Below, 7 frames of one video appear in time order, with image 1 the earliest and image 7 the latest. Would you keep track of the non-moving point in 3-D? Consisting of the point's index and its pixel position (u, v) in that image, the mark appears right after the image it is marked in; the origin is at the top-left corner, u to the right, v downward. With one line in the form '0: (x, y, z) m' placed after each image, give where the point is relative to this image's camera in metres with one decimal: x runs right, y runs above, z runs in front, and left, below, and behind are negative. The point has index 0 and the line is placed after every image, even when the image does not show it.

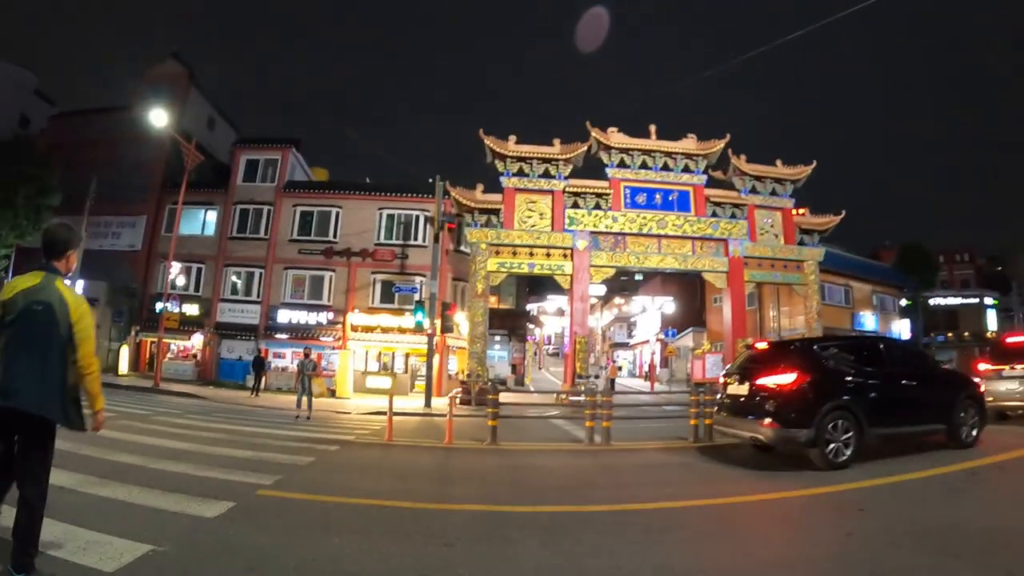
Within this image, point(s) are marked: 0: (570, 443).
0: (+0.9, -2.5, +9.3) m
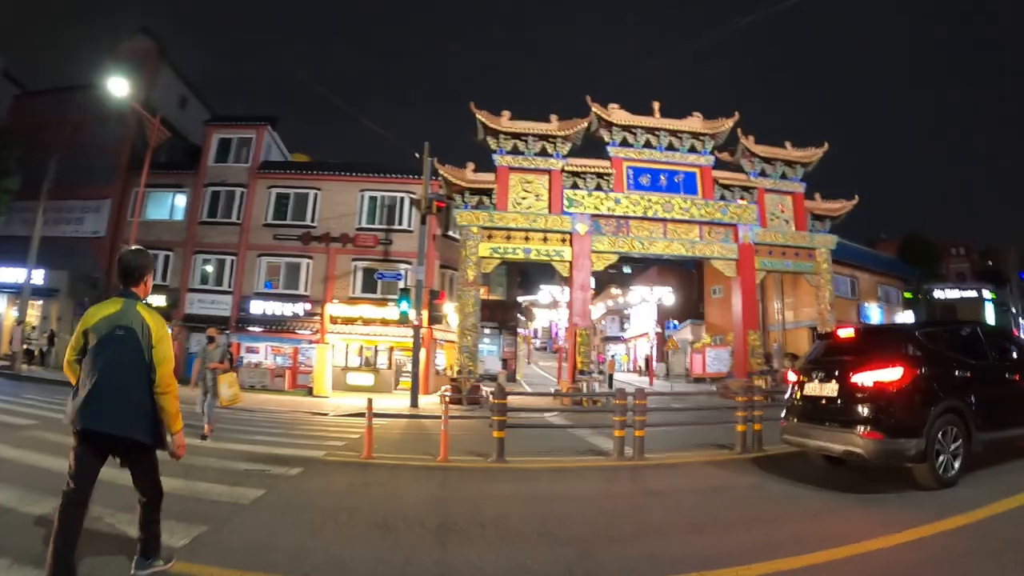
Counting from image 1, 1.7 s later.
0: (+1.1, -2.2, +7.6) m
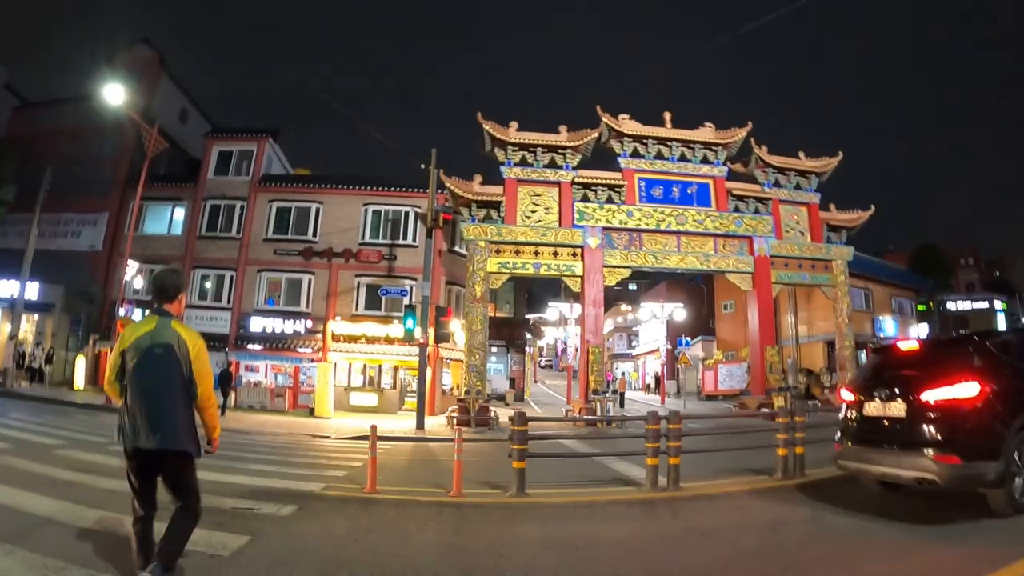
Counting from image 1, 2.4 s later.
0: (+1.3, -2.3, +6.8) m
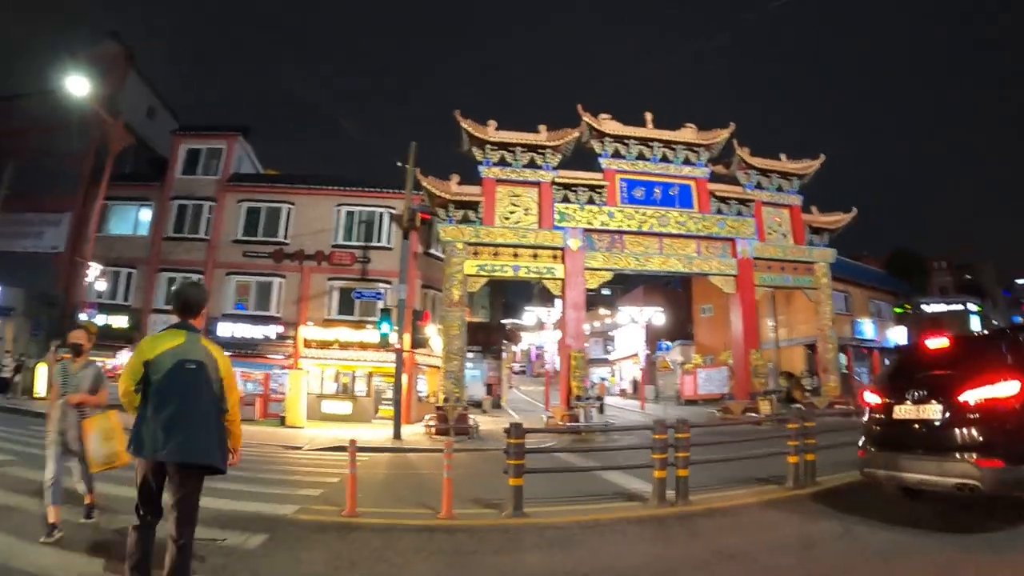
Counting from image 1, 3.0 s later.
0: (+1.2, -2.3, +6.2) m
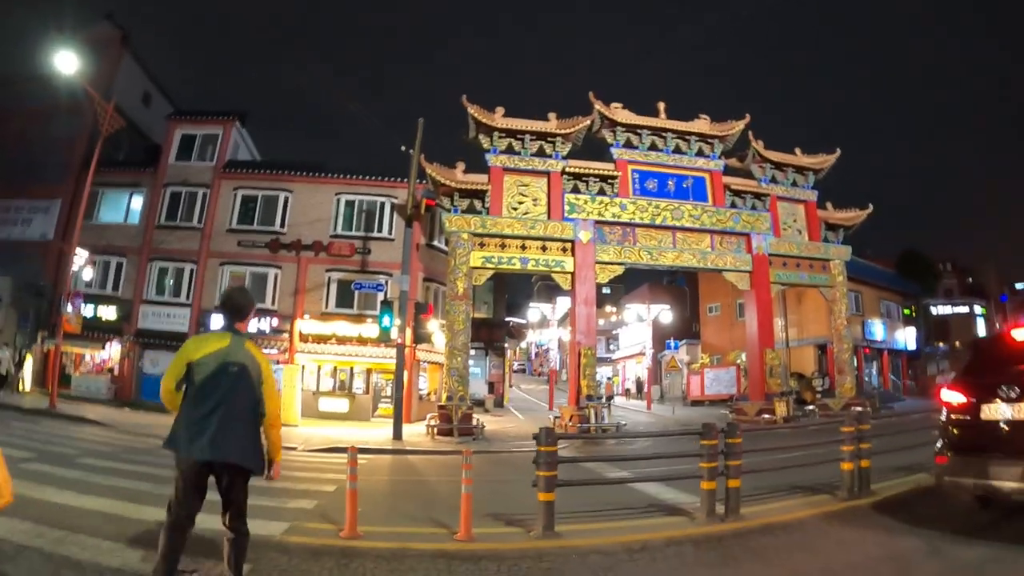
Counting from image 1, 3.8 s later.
0: (+1.5, -2.1, +5.4) m
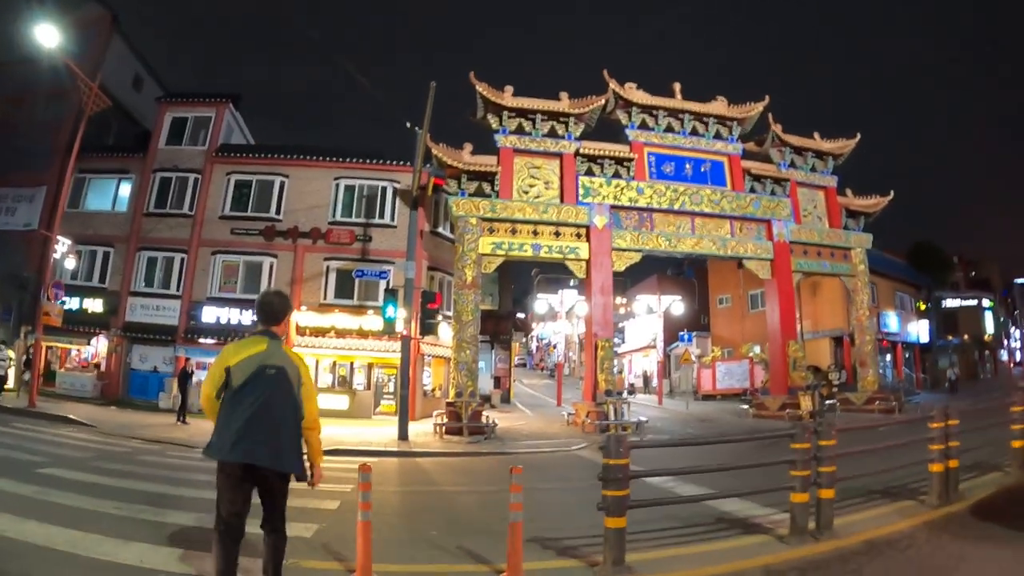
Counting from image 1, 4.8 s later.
0: (+1.8, -1.9, +4.4) m
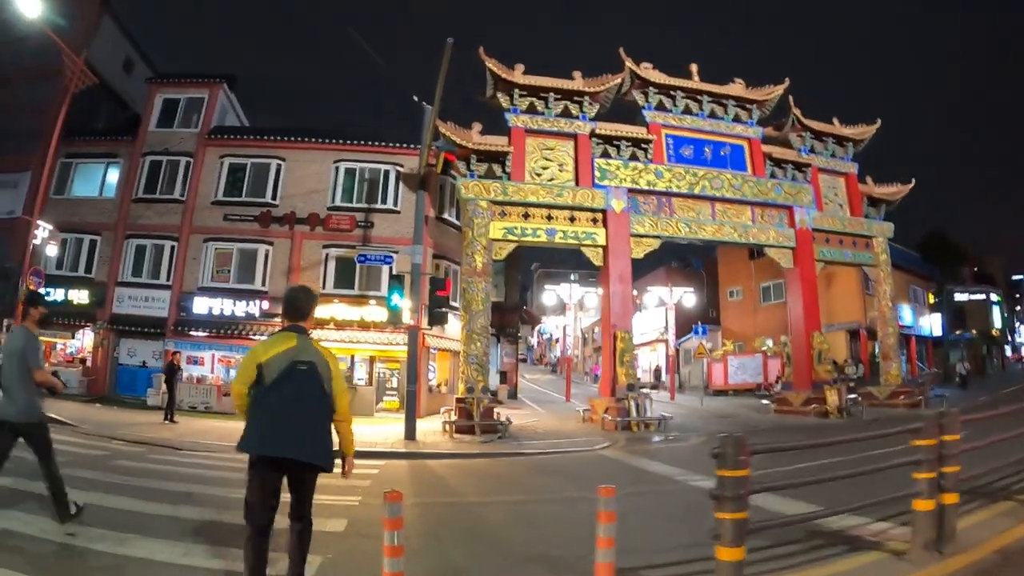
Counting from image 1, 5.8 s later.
0: (+2.2, -1.7, +3.4) m
